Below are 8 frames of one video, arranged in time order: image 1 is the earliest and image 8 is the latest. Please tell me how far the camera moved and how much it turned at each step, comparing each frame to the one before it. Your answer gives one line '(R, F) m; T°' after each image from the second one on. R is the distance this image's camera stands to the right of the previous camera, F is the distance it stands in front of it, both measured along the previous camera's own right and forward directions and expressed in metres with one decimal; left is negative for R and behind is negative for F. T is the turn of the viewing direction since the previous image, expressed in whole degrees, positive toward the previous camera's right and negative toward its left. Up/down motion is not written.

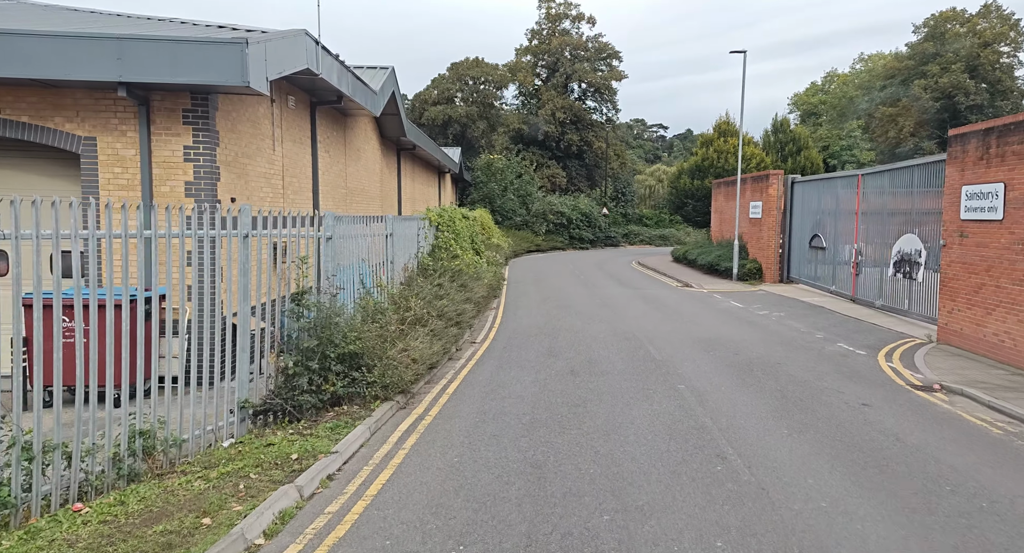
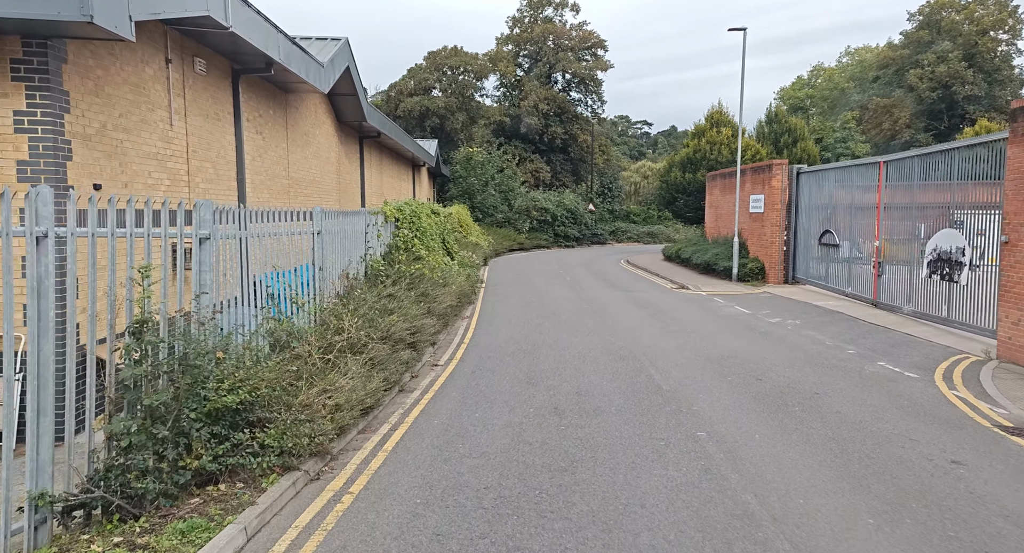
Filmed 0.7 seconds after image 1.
(+0.2, +2.2) m; +1°
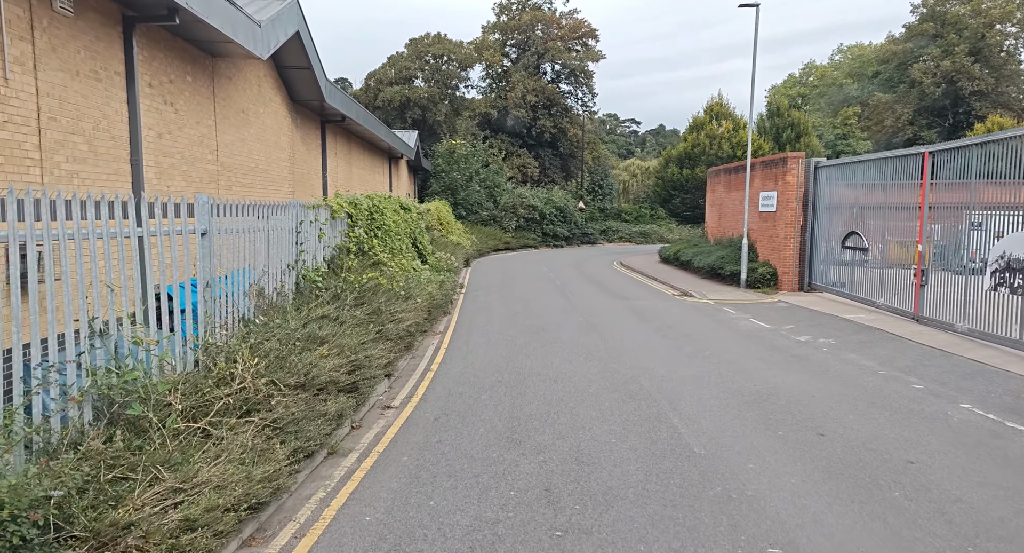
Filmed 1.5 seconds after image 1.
(+0.1, +2.3) m; +1°
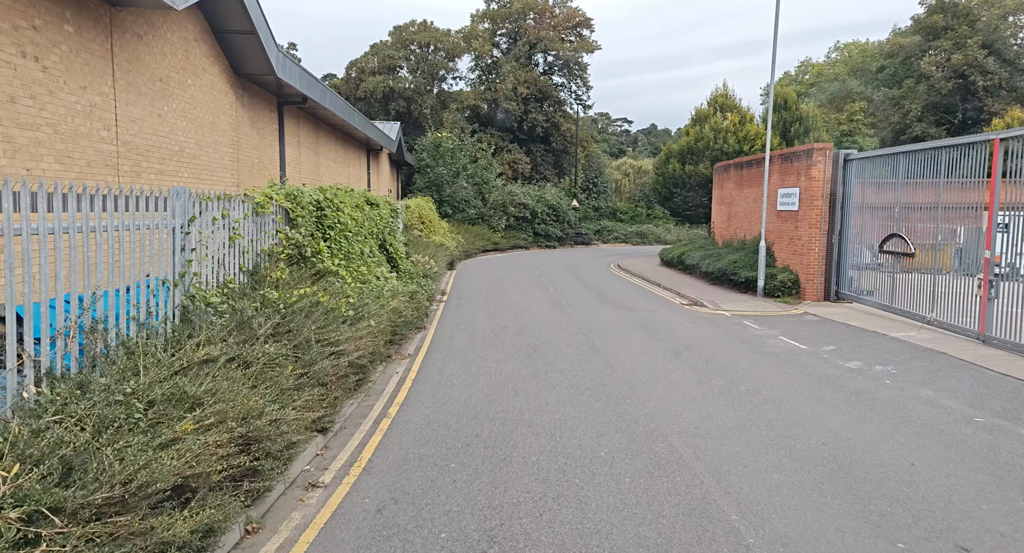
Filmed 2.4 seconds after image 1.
(+0.1, +2.2) m; +1°
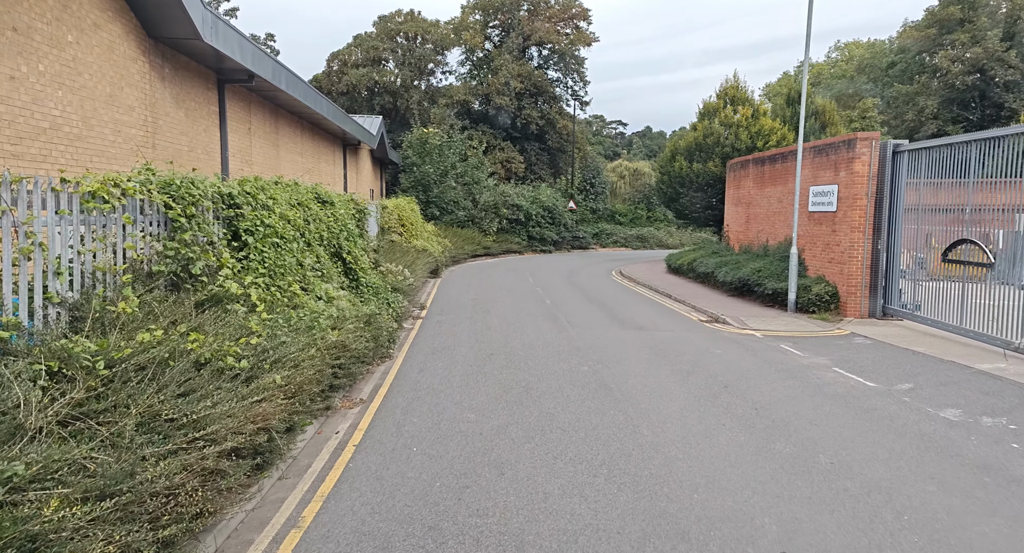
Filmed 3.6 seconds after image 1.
(+0.1, +2.4) m; 0°
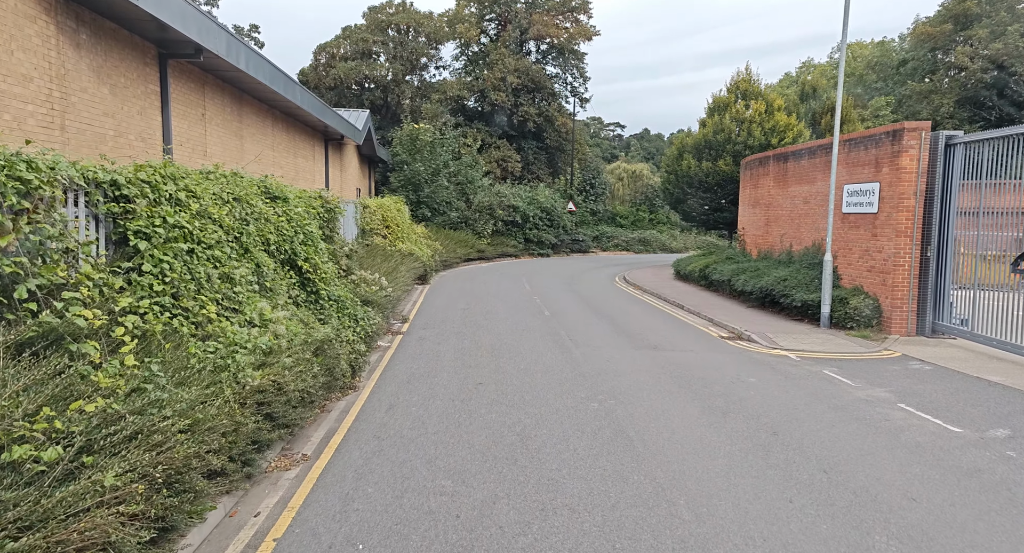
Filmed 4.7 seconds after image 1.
(+0.1, +1.8) m; 0°
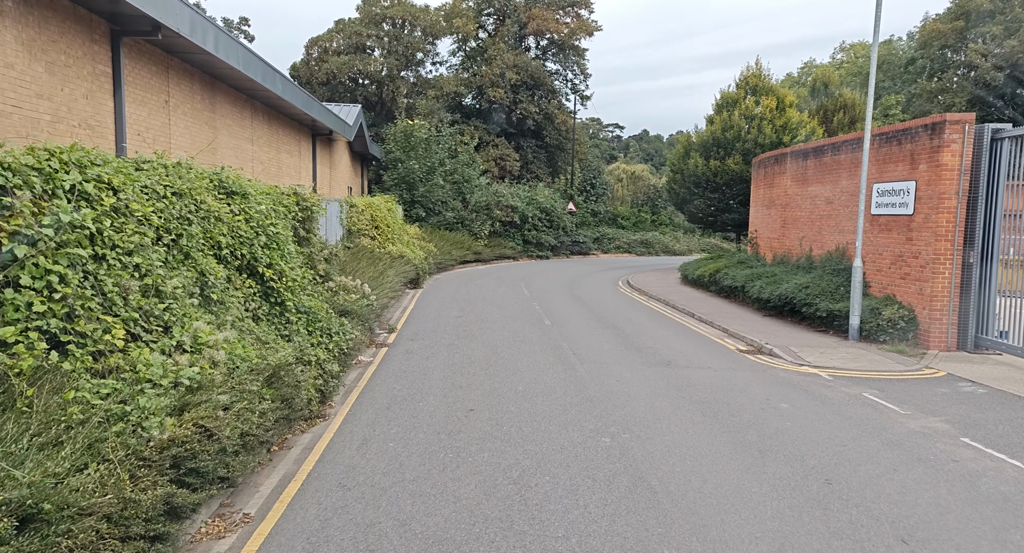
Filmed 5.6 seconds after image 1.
(0.0, +1.2) m; 0°
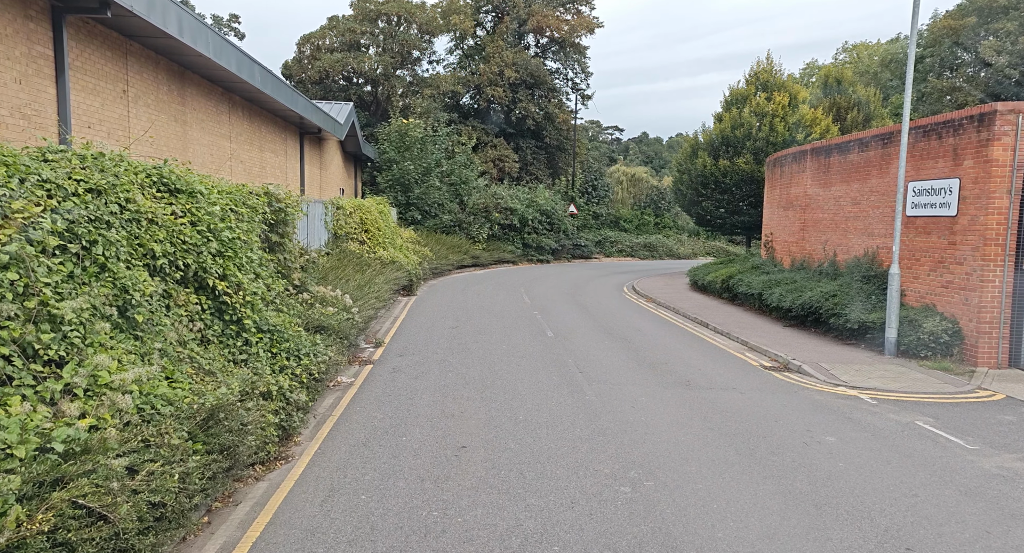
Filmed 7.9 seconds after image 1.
(0.0, +1.1) m; 0°
